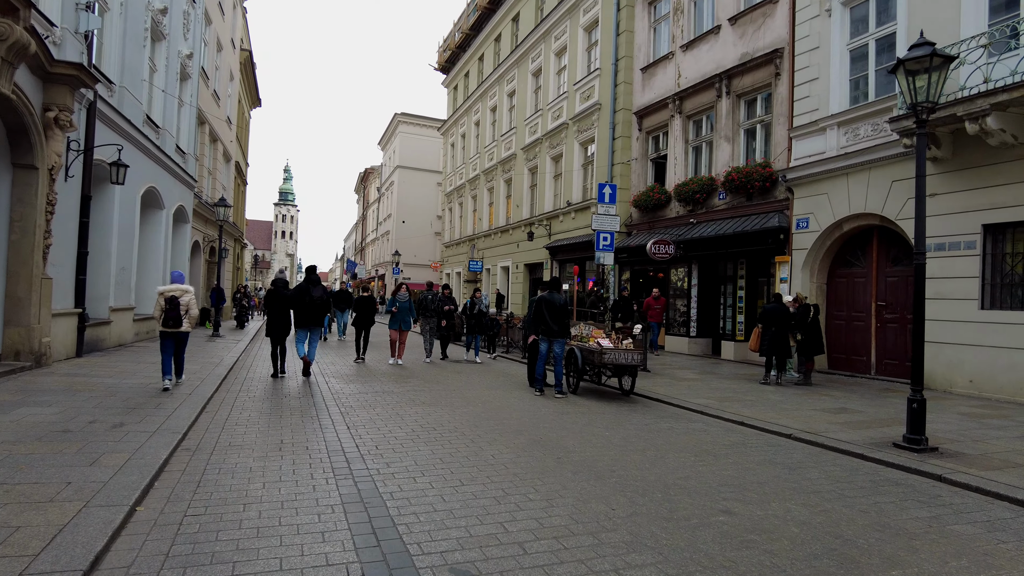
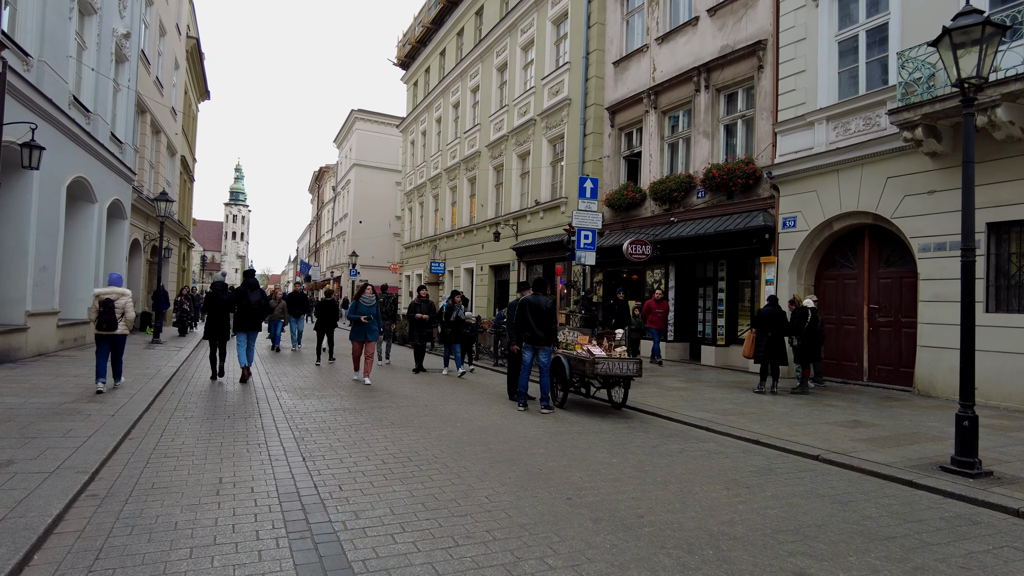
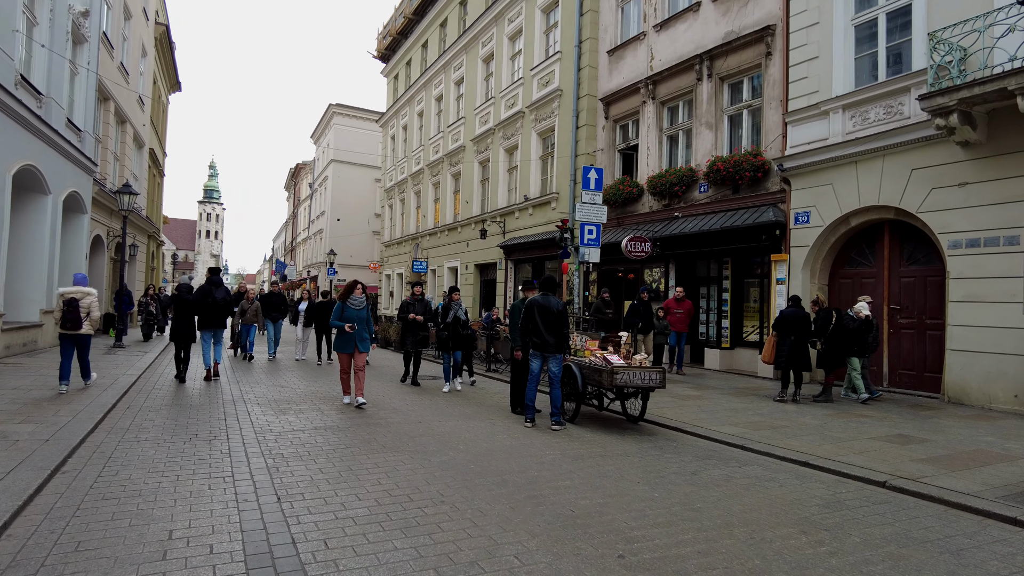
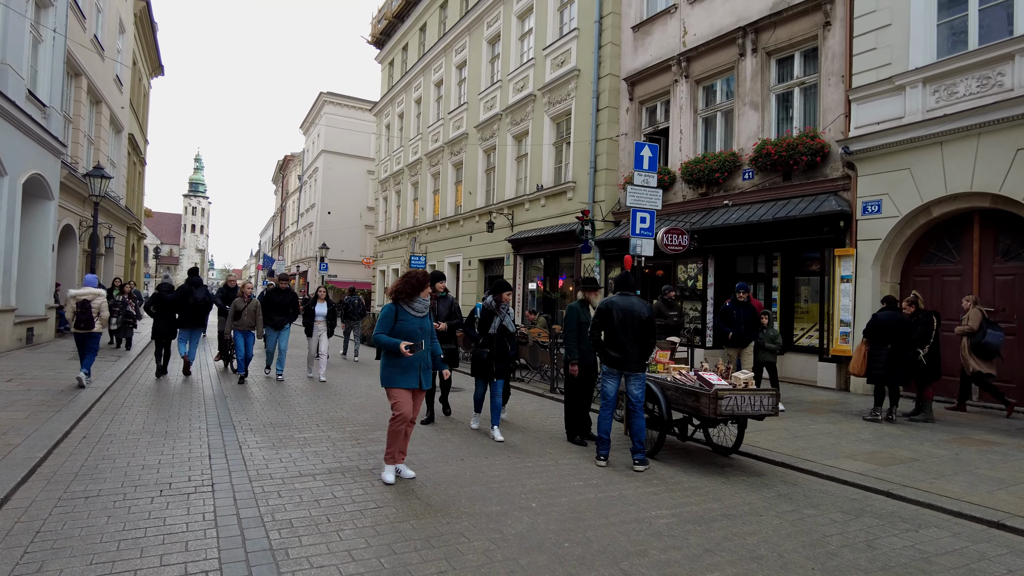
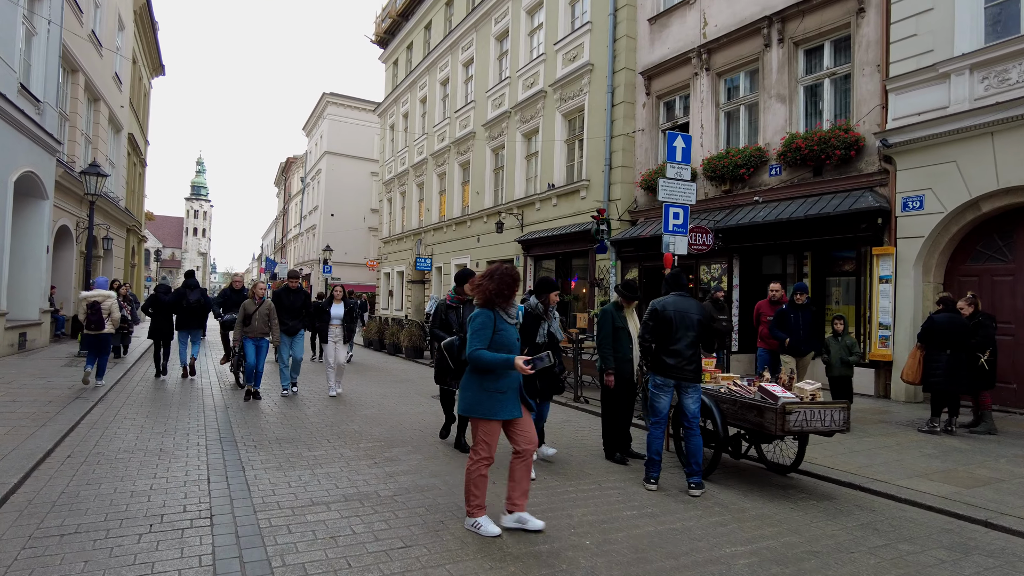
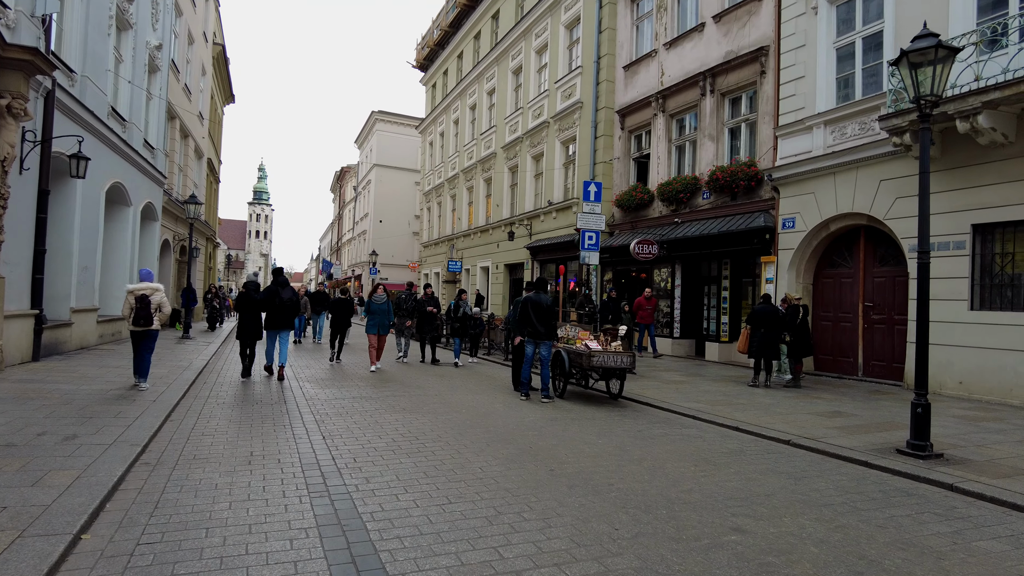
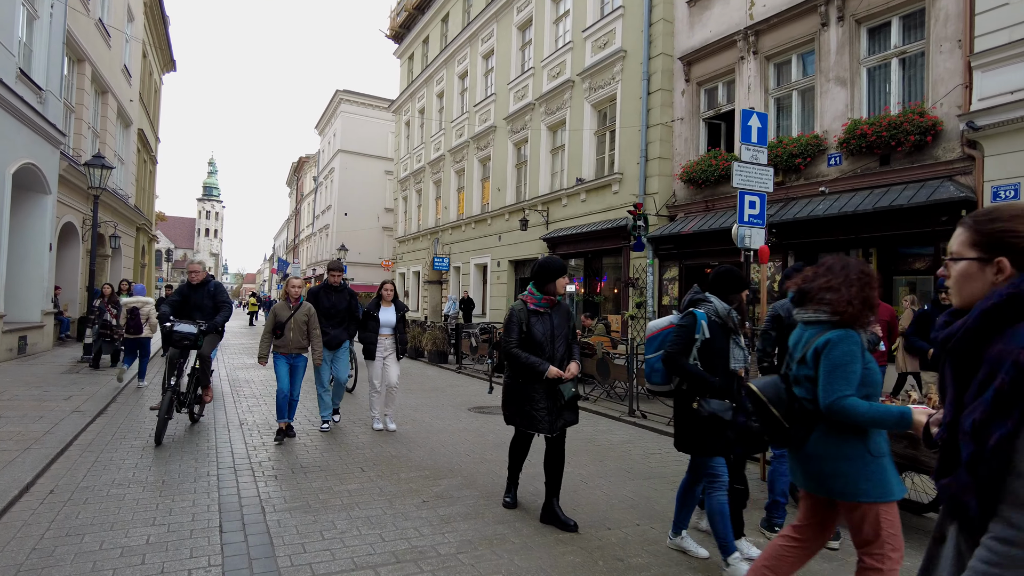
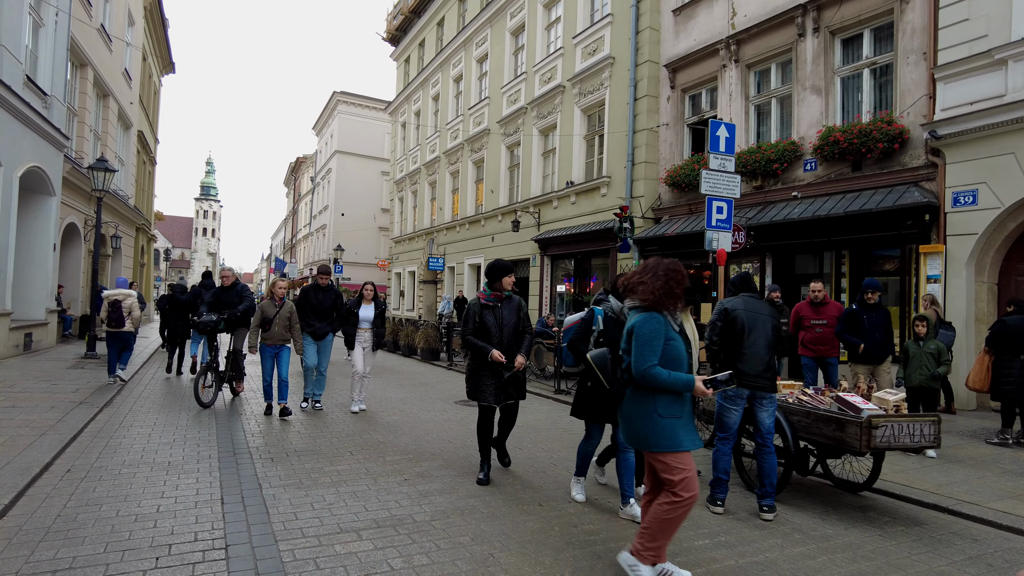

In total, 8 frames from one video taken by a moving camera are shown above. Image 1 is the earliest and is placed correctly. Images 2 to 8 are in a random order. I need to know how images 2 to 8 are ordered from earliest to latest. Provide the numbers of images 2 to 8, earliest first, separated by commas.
6, 2, 3, 4, 5, 8, 7
